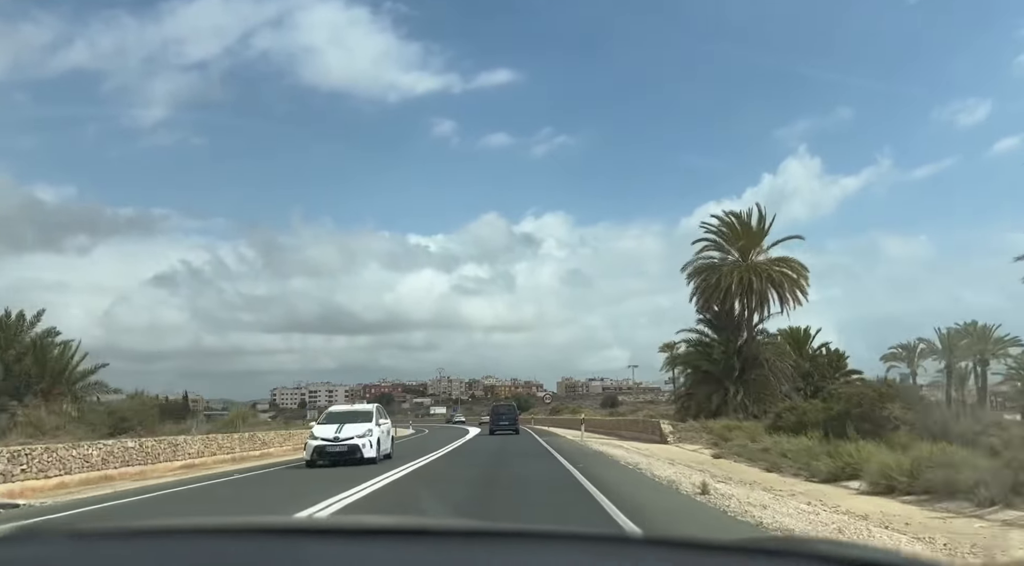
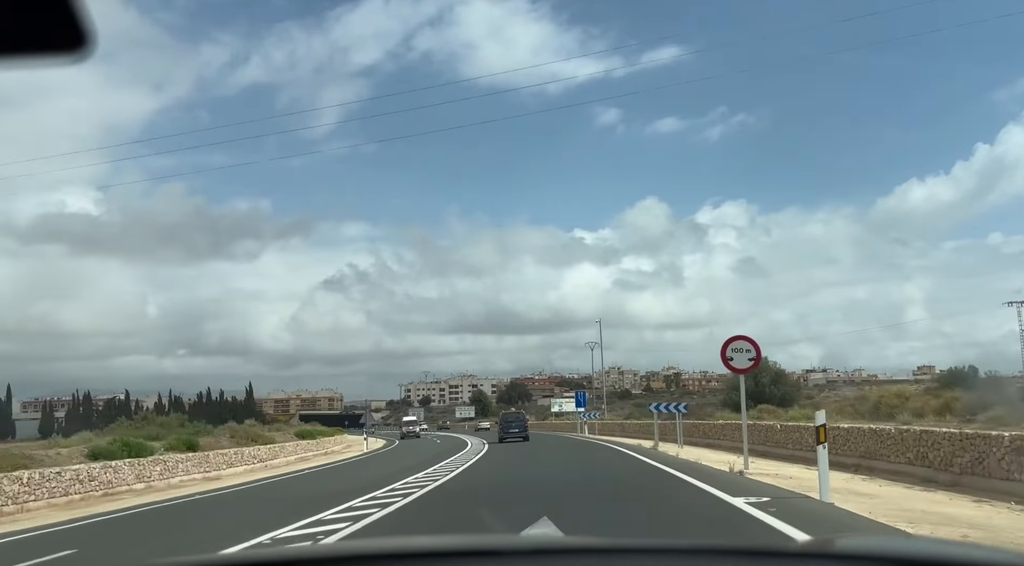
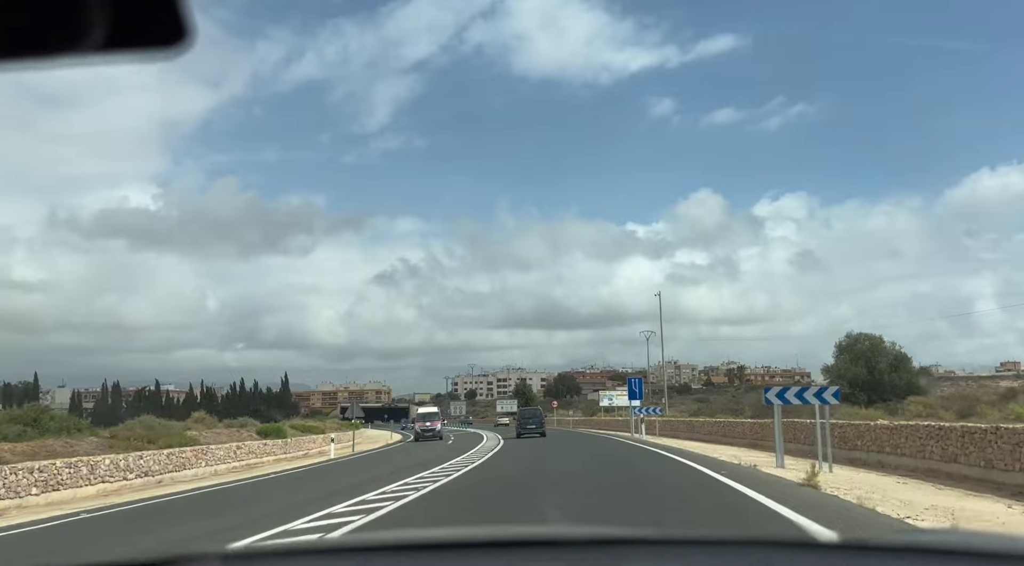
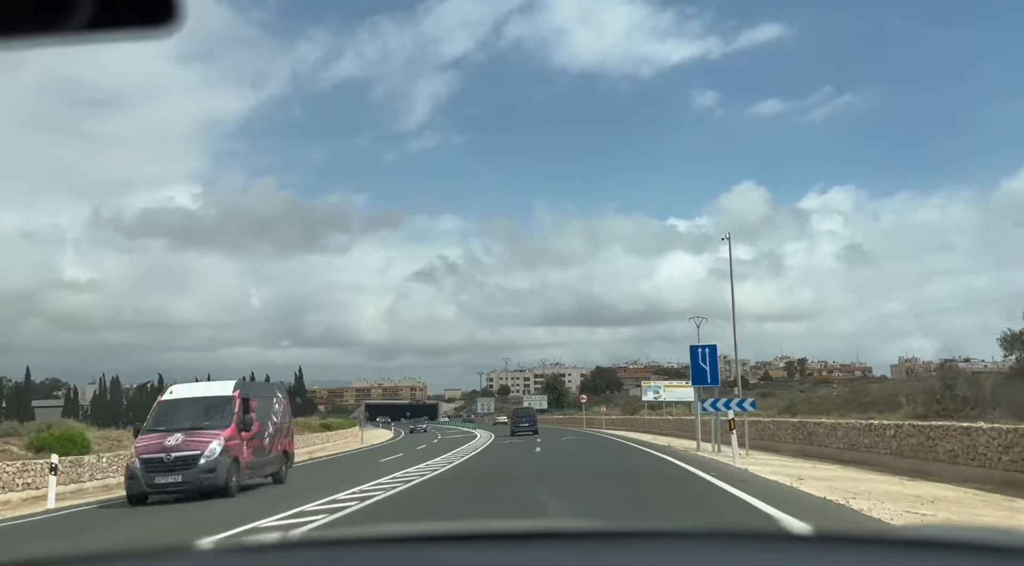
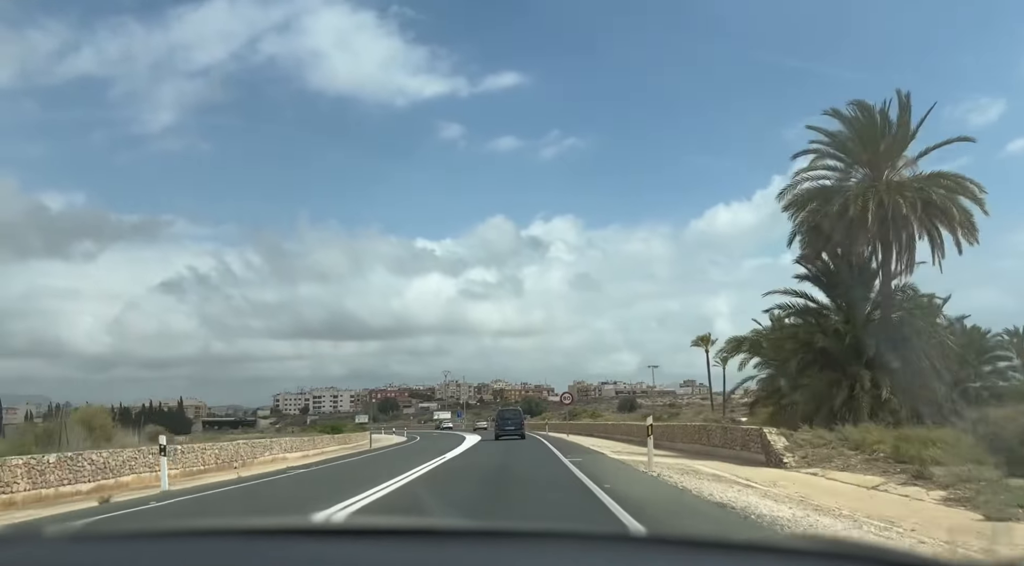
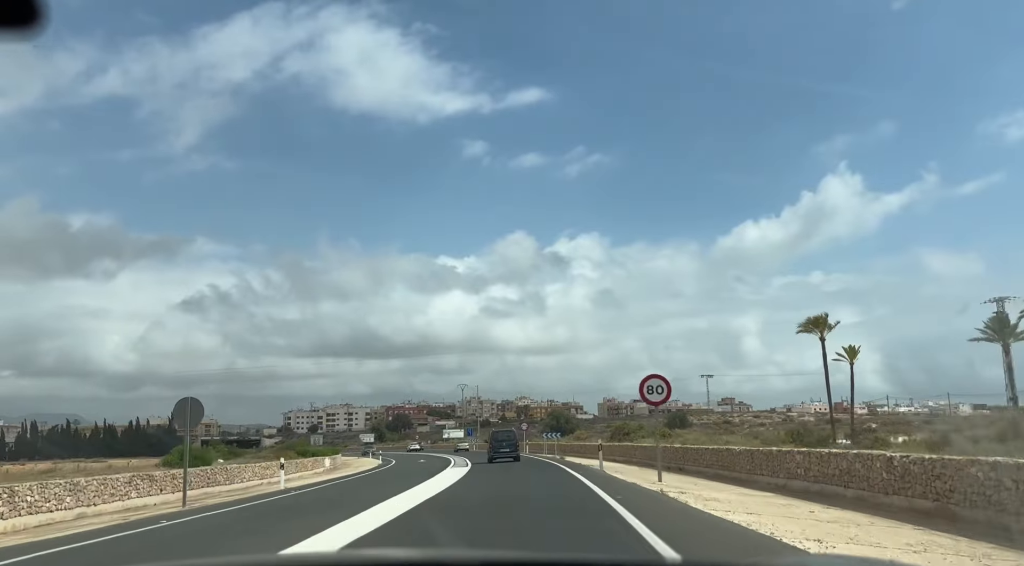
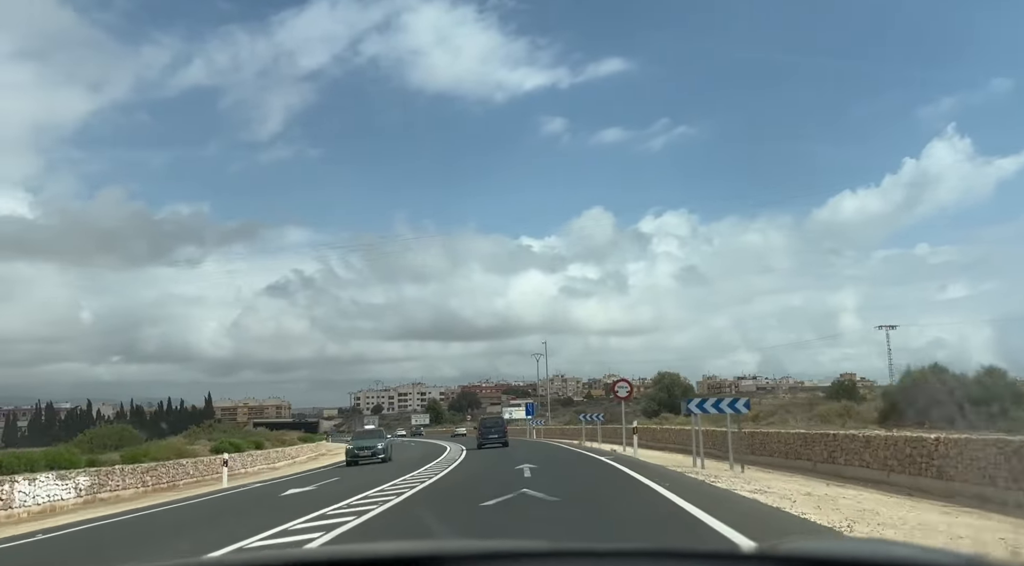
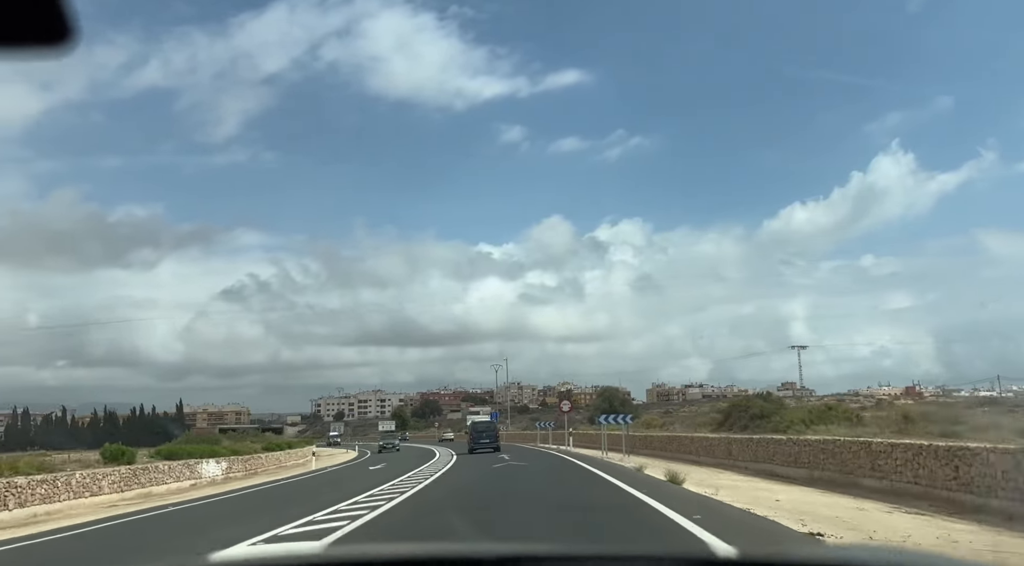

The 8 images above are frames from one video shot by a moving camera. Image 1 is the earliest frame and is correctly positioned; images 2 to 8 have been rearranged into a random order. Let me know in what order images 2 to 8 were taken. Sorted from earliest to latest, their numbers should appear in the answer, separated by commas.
5, 6, 8, 7, 2, 3, 4
